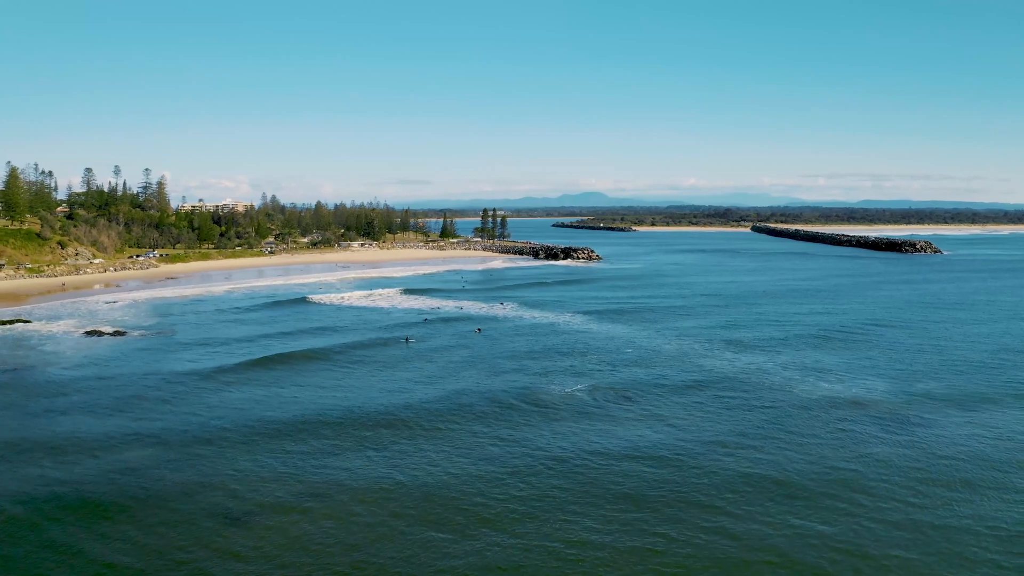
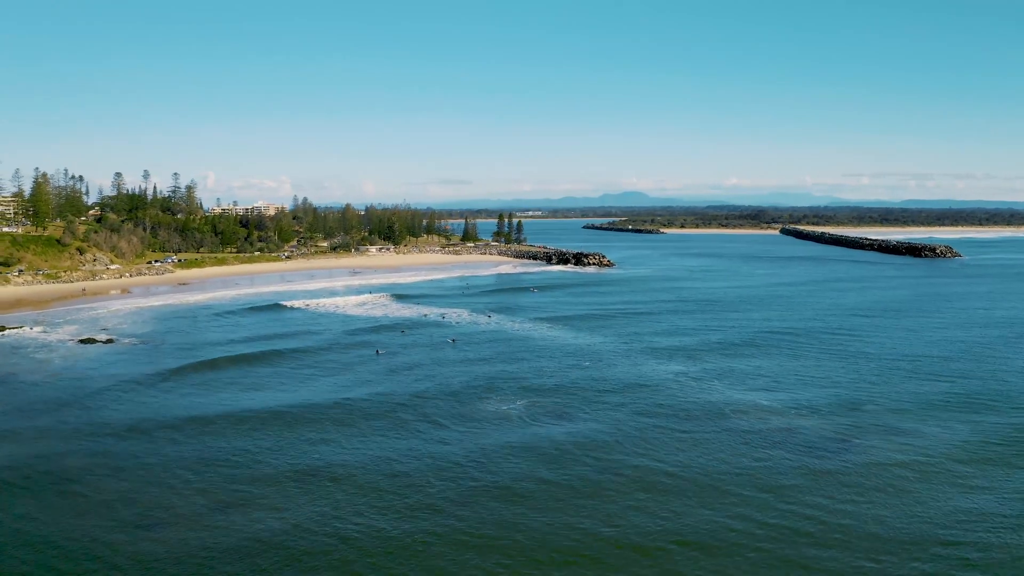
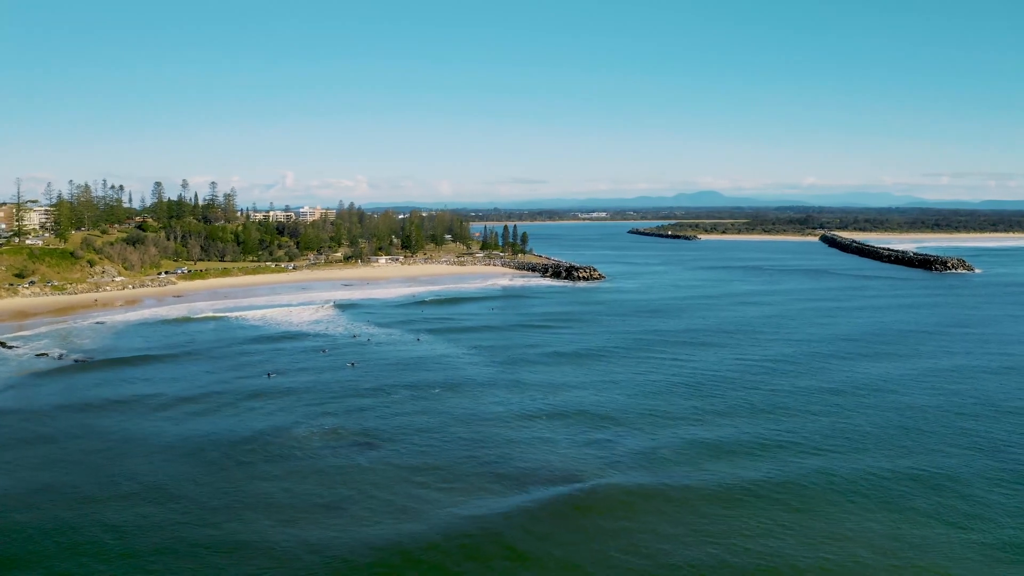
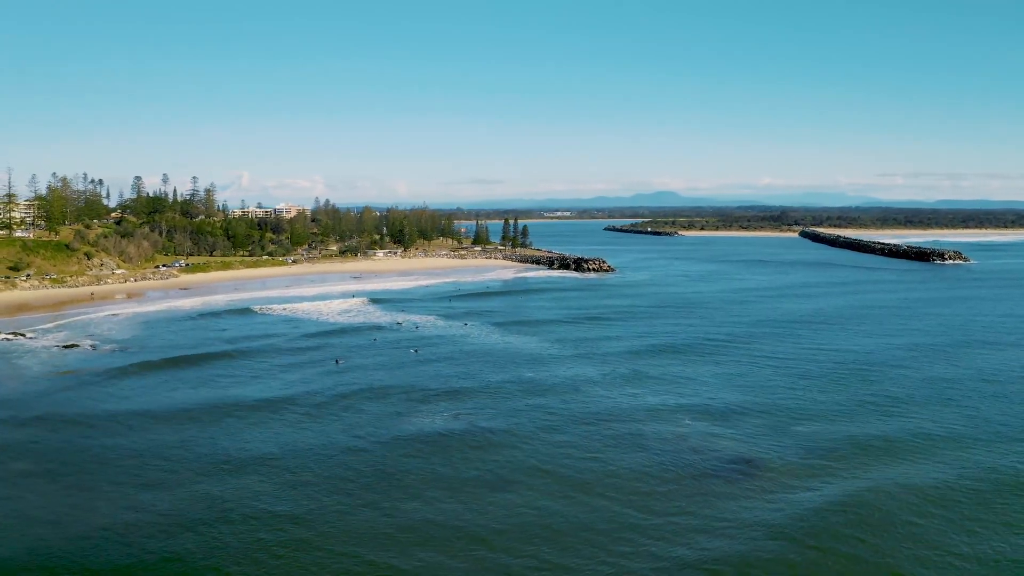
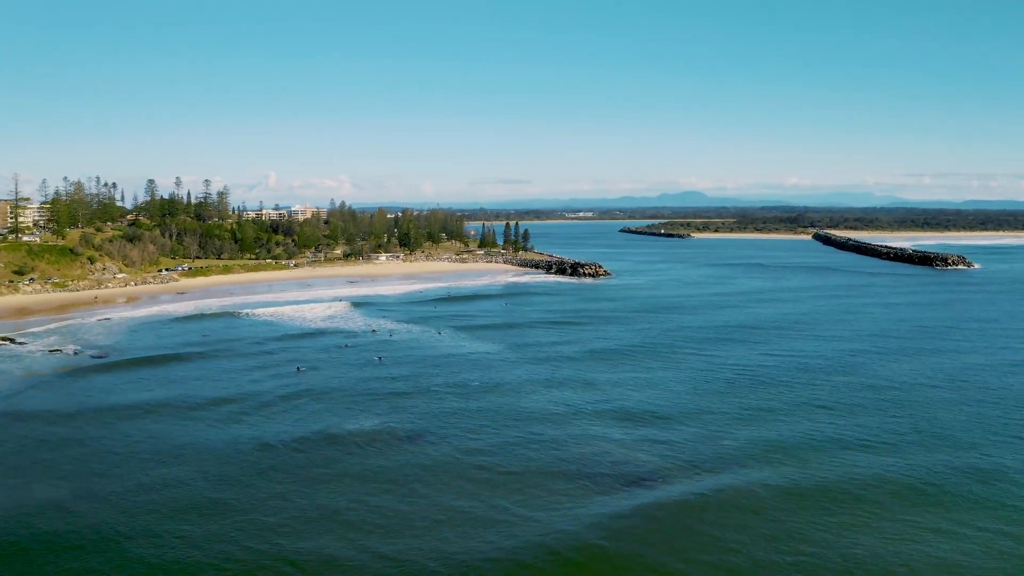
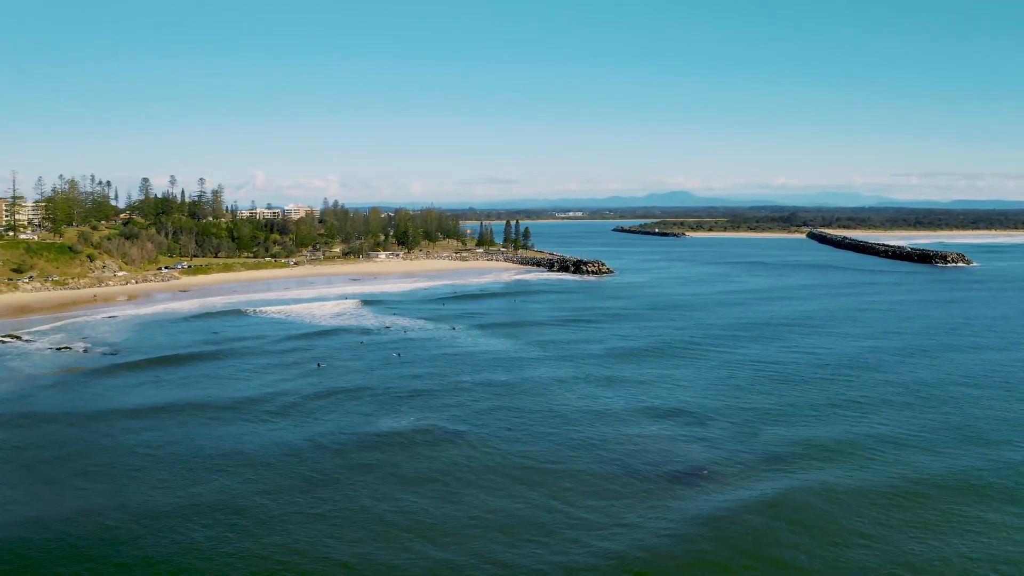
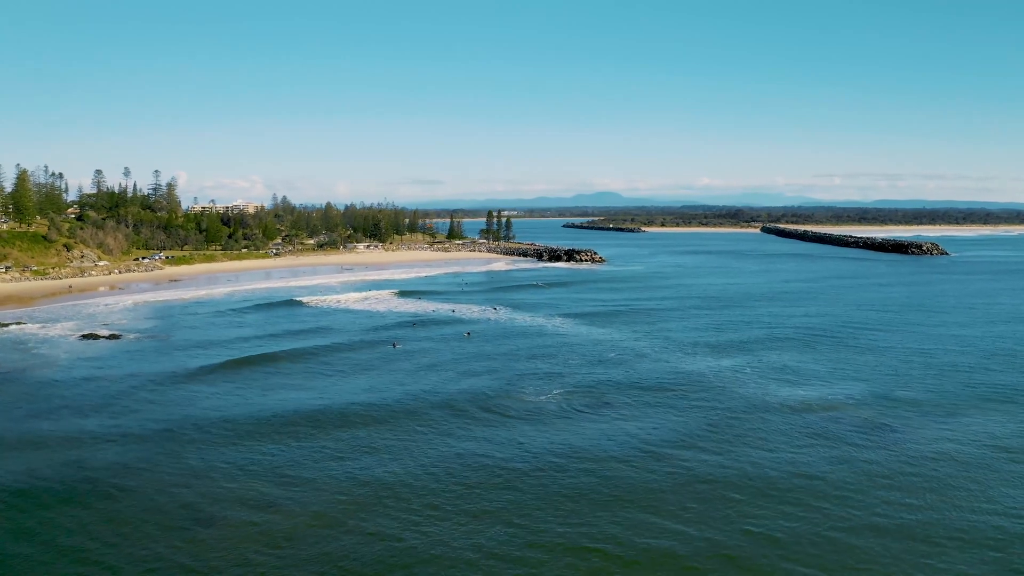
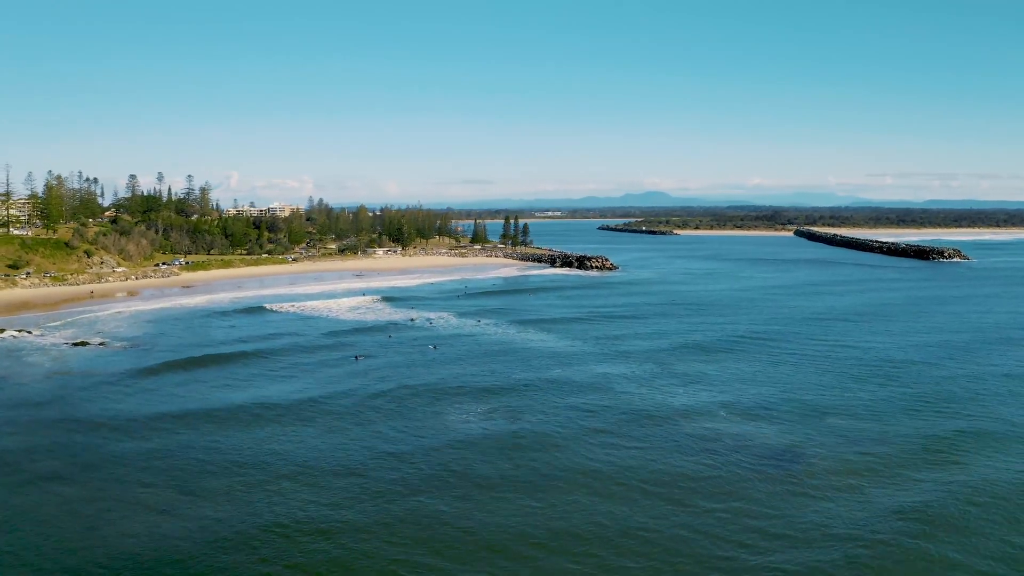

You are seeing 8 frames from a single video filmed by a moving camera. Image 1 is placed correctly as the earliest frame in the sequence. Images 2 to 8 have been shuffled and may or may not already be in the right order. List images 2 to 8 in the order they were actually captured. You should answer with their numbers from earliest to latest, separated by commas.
7, 2, 8, 4, 6, 5, 3
